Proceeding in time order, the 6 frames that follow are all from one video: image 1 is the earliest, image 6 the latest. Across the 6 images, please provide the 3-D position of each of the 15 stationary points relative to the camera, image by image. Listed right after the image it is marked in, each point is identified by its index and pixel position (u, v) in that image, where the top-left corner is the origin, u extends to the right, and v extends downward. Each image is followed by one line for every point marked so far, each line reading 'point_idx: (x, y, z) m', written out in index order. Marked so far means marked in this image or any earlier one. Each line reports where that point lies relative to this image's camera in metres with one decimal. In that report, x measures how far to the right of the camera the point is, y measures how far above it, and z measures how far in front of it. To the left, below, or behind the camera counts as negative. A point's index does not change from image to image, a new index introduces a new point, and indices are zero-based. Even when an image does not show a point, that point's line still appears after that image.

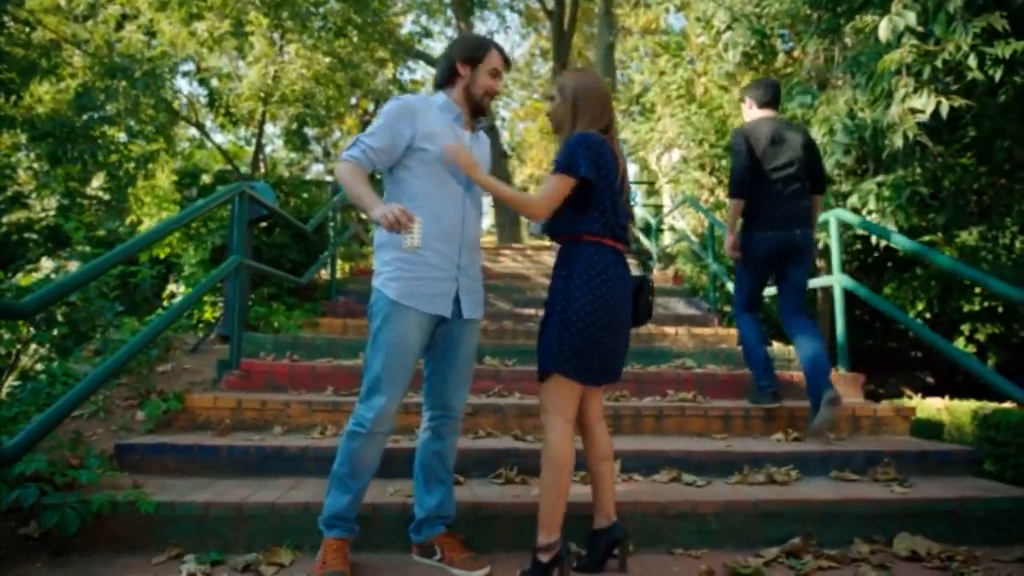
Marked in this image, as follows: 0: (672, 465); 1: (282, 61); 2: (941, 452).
0: (+1.0, -1.1, +4.0) m
1: (-3.6, +3.6, +10.2) m
2: (+2.8, -1.1, +4.2) m
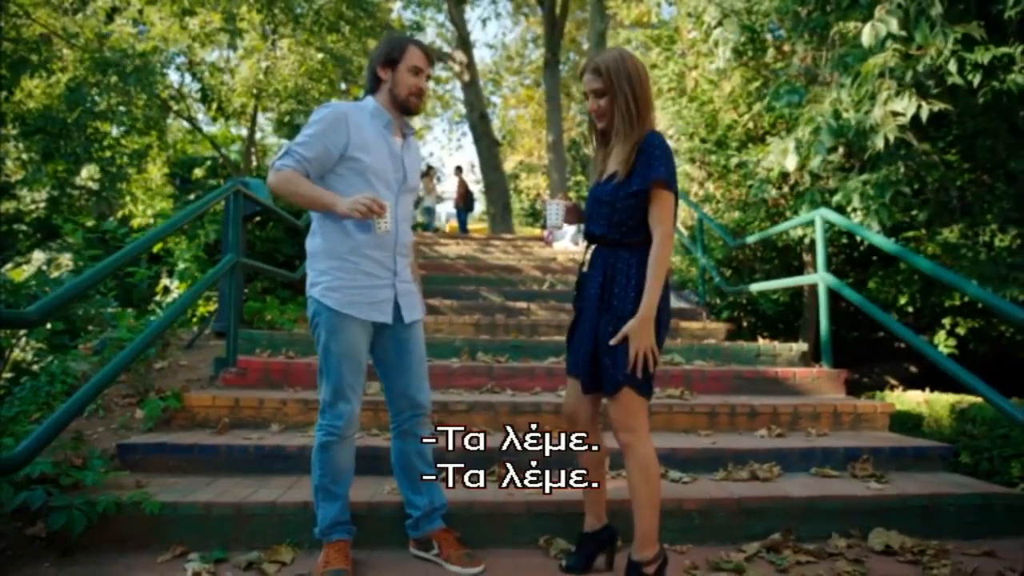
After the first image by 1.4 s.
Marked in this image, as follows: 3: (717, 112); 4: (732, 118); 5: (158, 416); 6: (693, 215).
0: (+1.0, -1.1, +4.1) m
1: (-3.7, +3.8, +10.2) m
2: (+2.8, -1.1, +4.3) m
3: (+3.1, +2.6, +9.4) m
4: (+3.3, +2.5, +9.3) m
5: (-2.4, -0.9, +4.3) m
6: (+3.1, +1.2, +10.7) m
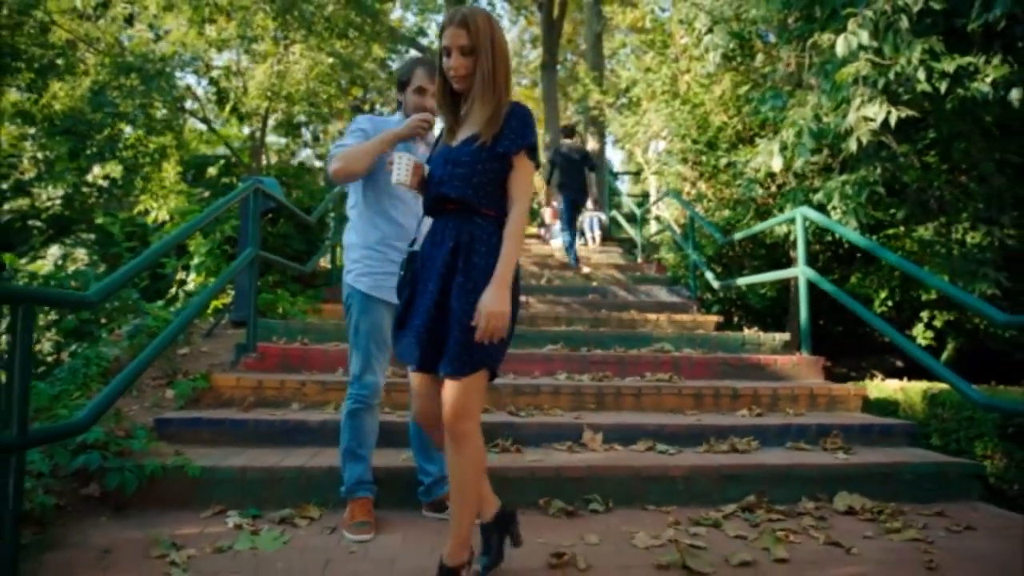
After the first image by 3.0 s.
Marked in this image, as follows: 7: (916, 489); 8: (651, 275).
0: (+1.0, -1.1, +4.5) m
1: (-3.7, +3.9, +10.5) m
2: (+2.8, -1.0, +4.7) m
3: (+3.1, +2.7, +9.9) m
4: (+3.2, +2.6, +9.7) m
5: (-2.4, -0.8, +4.7) m
6: (+3.0, +1.3, +11.1) m
7: (+2.6, -1.3, +4.1) m
8: (+2.2, +0.2, +9.9) m
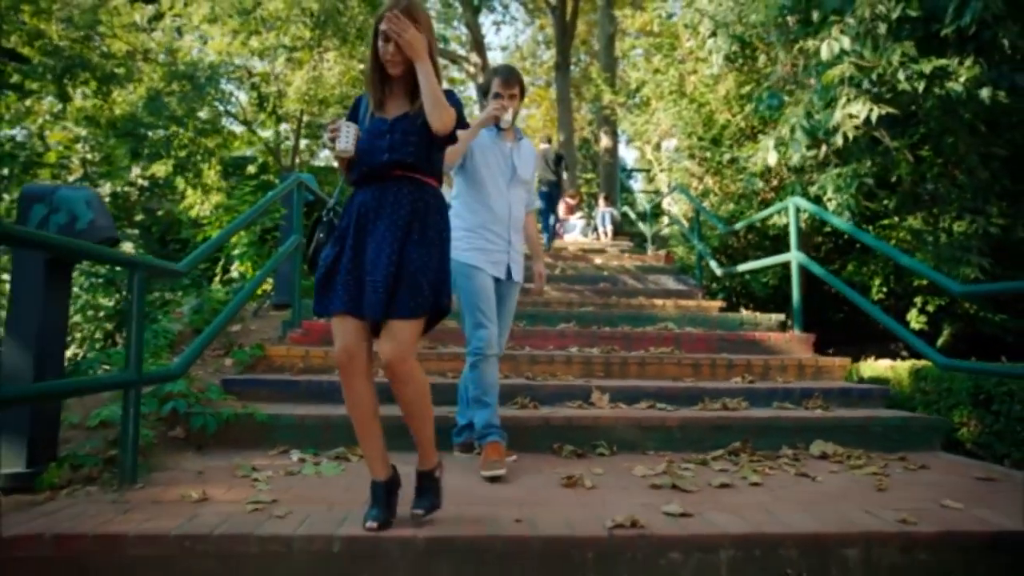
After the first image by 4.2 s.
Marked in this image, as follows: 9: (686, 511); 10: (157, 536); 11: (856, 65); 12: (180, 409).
0: (+1.1, -0.9, +5.1) m
1: (-3.5, +4.0, +11.3) m
2: (+3.0, -0.9, +5.3) m
3: (+3.3, +2.9, +10.4) m
4: (+3.5, +2.8, +10.3) m
5: (-2.3, -0.6, +5.4) m
6: (+3.3, +1.5, +11.6) m
7: (+2.8, -1.1, +4.6) m
8: (+2.5, +0.4, +10.5) m
9: (+0.8, -1.1, +3.1) m
10: (-1.5, -1.0, +2.6) m
11: (+3.4, +2.2, +6.2) m
12: (-2.2, -0.8, +4.2) m
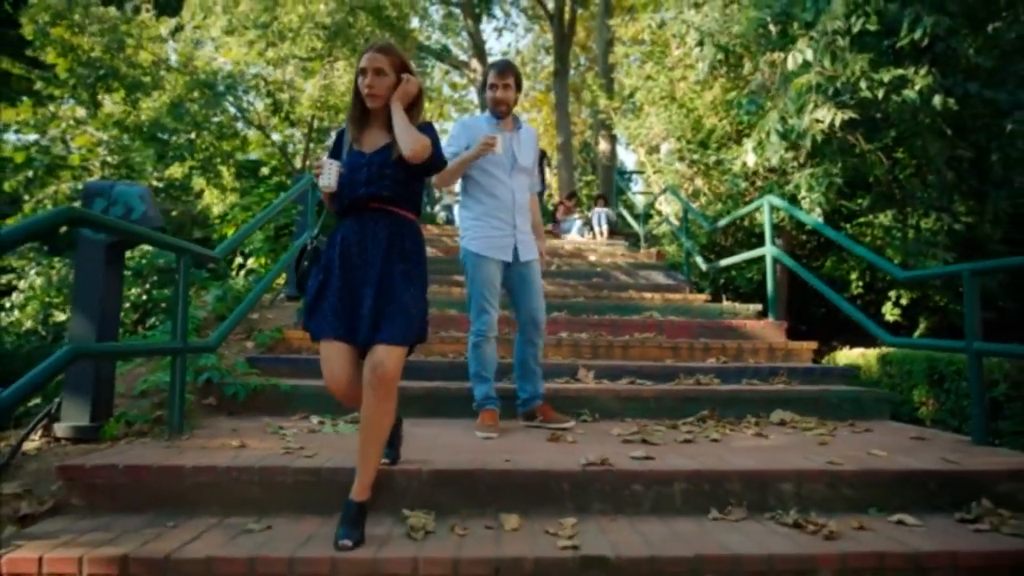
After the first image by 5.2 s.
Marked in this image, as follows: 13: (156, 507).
0: (+1.1, -0.8, +5.7) m
1: (-3.5, +4.1, +11.9) m
2: (+2.9, -0.7, +5.9) m
3: (+3.3, +3.0, +11.0) m
4: (+3.5, +2.8, +10.8) m
5: (-2.3, -0.5, +6.0) m
6: (+3.3, +1.6, +12.2) m
7: (+2.7, -1.0, +5.2) m
8: (+2.5, +0.5, +11.1) m
9: (+0.8, -1.0, +3.6) m
10: (-1.5, -0.9, +3.2) m
11: (+3.4, +2.3, +6.8) m
12: (-2.3, -0.7, +4.8) m
13: (-1.8, -1.1, +3.2) m
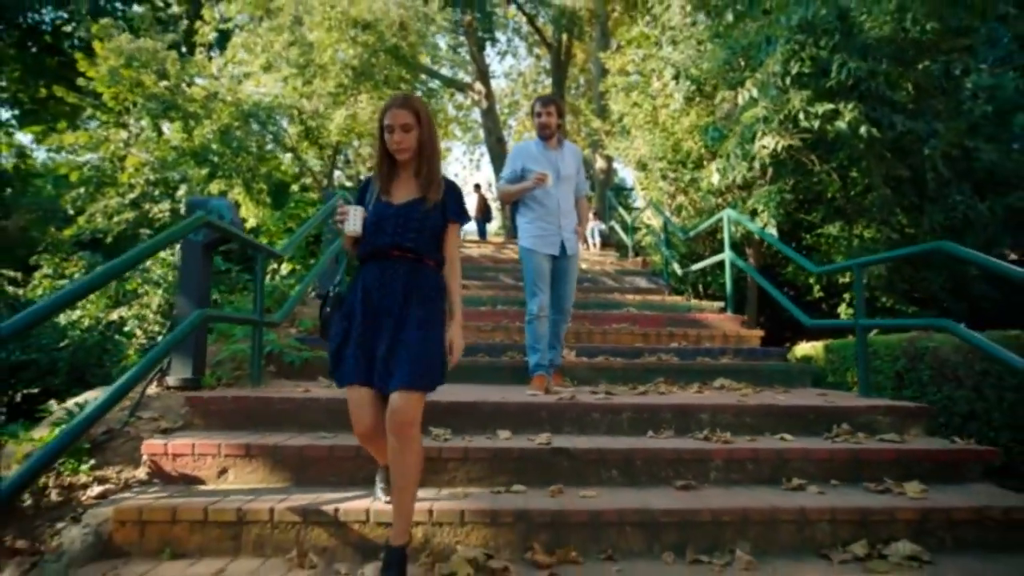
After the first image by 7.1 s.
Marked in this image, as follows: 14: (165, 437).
0: (+1.0, -0.7, +7.0) m
1: (-3.5, +4.0, +13.3) m
2: (+2.9, -0.7, +7.2) m
3: (+3.3, +2.9, +12.4) m
4: (+3.5, +2.8, +12.2) m
5: (-2.4, -0.5, +7.3) m
6: (+3.3, +1.5, +13.6) m
7: (+2.7, -0.9, +6.5) m
8: (+2.4, +0.4, +12.4) m
9: (+0.8, -0.9, +4.9) m
10: (-1.6, -0.8, +4.5) m
11: (+3.3, +2.3, +8.1) m
12: (-2.3, -0.6, +6.1) m
13: (-1.8, -1.0, +4.5) m
14: (-2.3, -1.0, +4.1) m
